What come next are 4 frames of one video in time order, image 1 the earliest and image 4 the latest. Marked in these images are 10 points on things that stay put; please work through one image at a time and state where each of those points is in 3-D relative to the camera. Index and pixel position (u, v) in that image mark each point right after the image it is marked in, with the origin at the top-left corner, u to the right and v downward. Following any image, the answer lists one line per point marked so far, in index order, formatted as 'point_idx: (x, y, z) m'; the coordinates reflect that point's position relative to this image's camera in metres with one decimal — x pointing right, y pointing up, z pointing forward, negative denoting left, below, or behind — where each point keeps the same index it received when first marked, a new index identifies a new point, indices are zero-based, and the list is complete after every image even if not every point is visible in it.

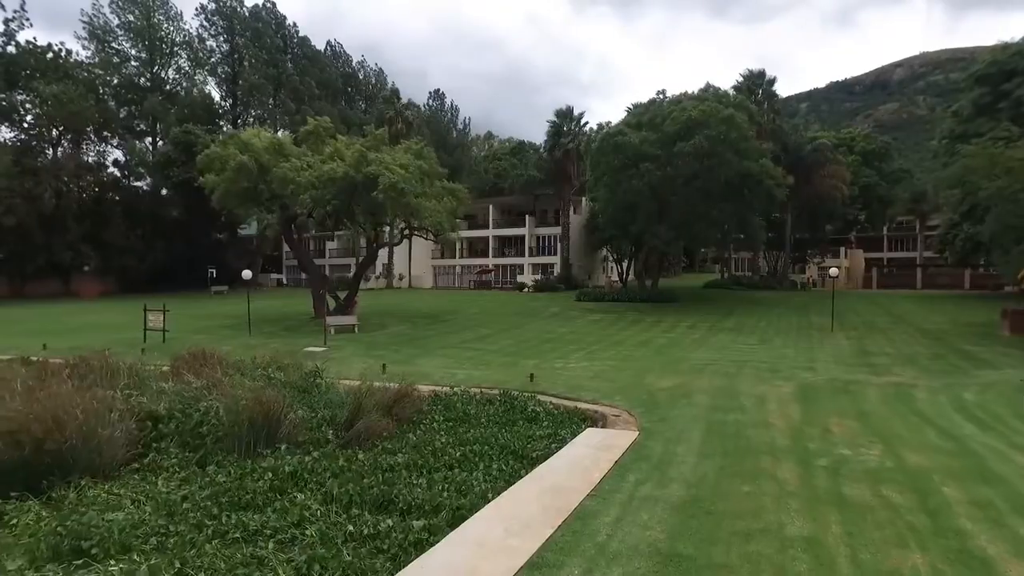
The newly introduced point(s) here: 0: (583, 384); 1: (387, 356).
0: (+1.6, -2.2, +14.7) m
1: (-3.7, -2.0, +19.6) m
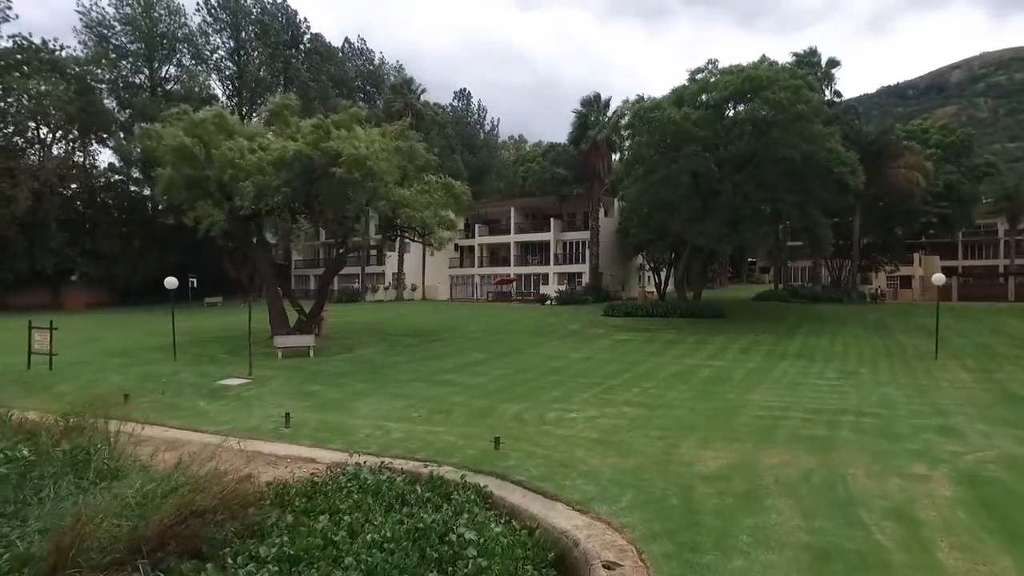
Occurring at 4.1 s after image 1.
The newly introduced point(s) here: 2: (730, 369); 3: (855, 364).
0: (+0.9, -2.3, +9.0) m
1: (-4.1, -2.3, +14.3) m
2: (+5.6, -2.1, +17.0) m
3: (+9.3, -2.1, +17.9) m
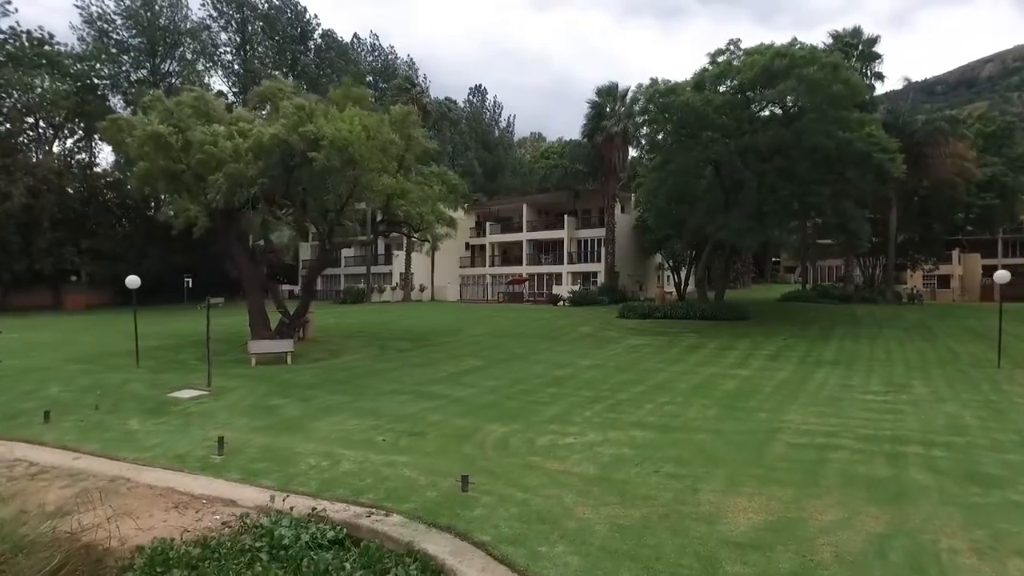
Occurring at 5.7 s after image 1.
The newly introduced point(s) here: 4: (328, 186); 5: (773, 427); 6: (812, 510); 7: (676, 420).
0: (+0.5, -2.3, +6.9) m
1: (-4.3, -2.3, +12.3) m
2: (+5.5, -2.0, +14.7) m
3: (+9.2, -2.0, +15.5) m
4: (-5.0, +2.8, +18.0) m
5: (+4.0, -2.1, +10.1) m
6: (+2.9, -2.2, +6.4) m
7: (+2.7, -2.2, +10.9) m
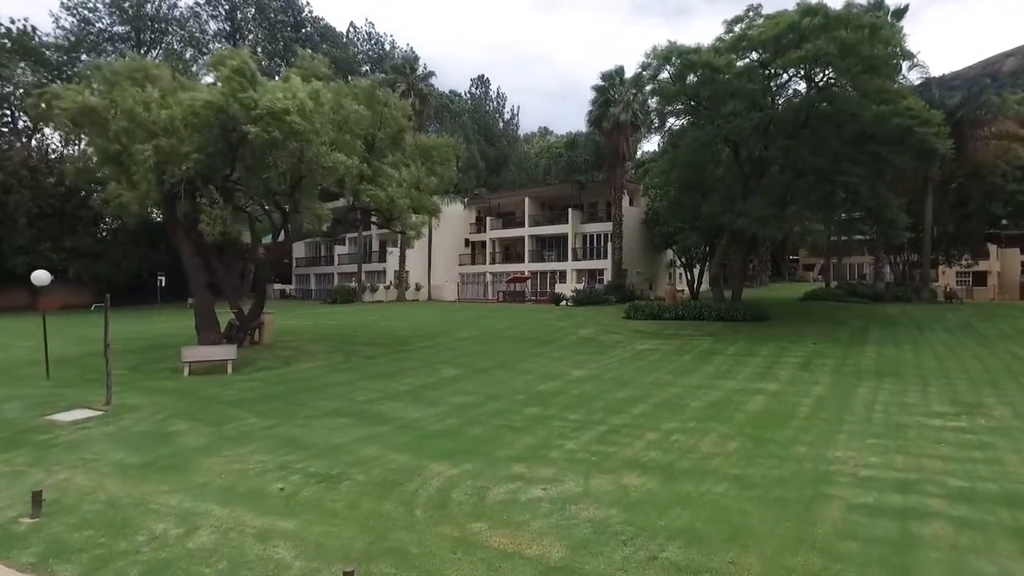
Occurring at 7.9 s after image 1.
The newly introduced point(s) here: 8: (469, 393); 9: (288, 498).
0: (-0.1, -2.2, +4.1) m
1: (-4.8, -2.2, +9.6) m
2: (+5.0, -1.9, +11.8) m
3: (+8.7, -1.9, +12.6) m
4: (-5.4, +2.9, +15.3) m
5: (+3.4, -2.0, +7.3) m
6: (+2.3, -2.1, +3.6) m
7: (+2.1, -2.1, +8.1) m
8: (-0.8, -2.0, +12.8) m
9: (-2.4, -2.2, +7.1) m
